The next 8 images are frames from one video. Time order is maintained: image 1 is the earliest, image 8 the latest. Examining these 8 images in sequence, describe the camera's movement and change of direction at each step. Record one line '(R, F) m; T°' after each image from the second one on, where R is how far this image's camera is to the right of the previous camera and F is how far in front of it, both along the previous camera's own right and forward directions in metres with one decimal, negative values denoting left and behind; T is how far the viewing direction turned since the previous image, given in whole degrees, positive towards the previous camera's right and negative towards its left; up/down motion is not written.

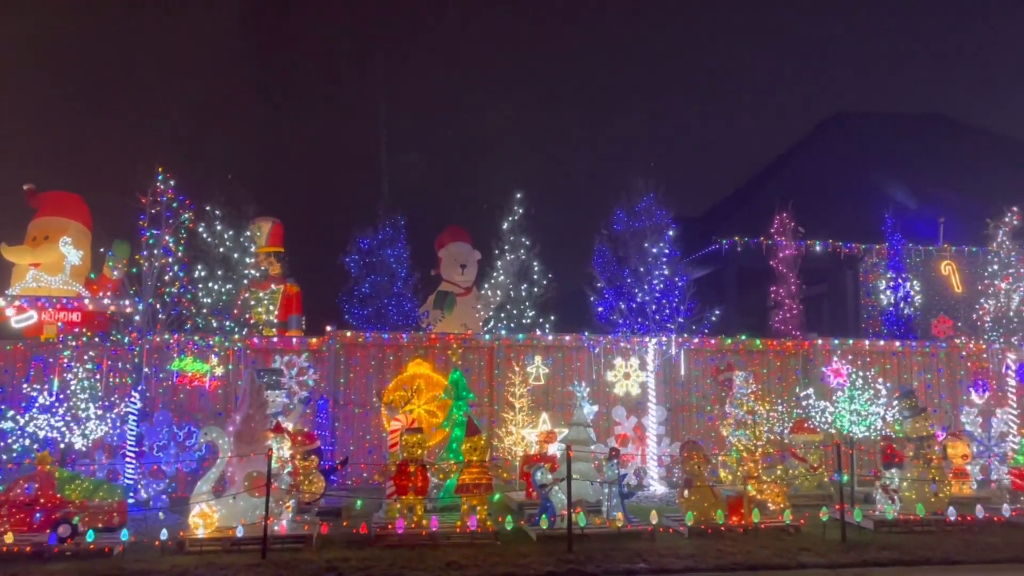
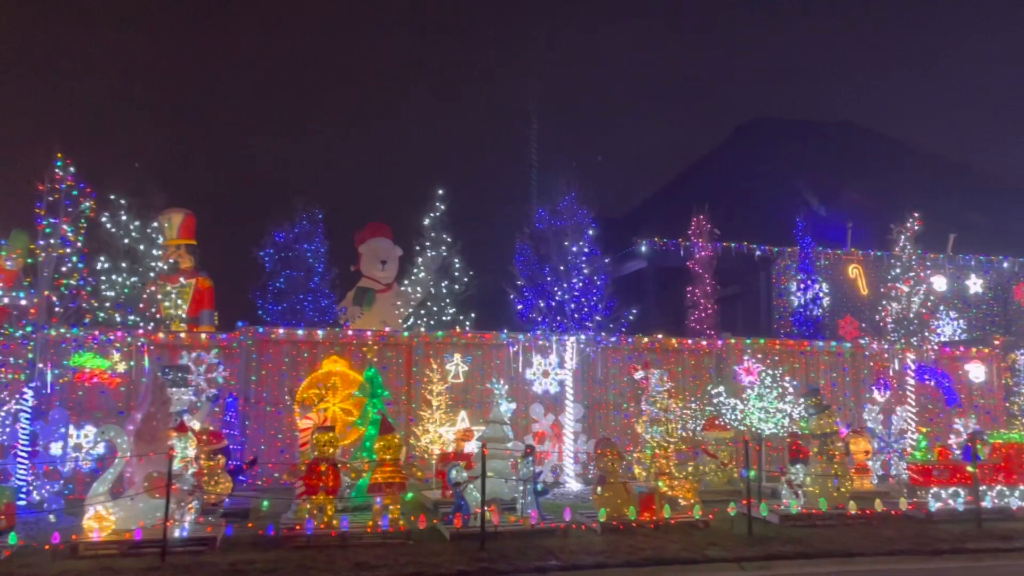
(+0.1, +0.1) m; +5°
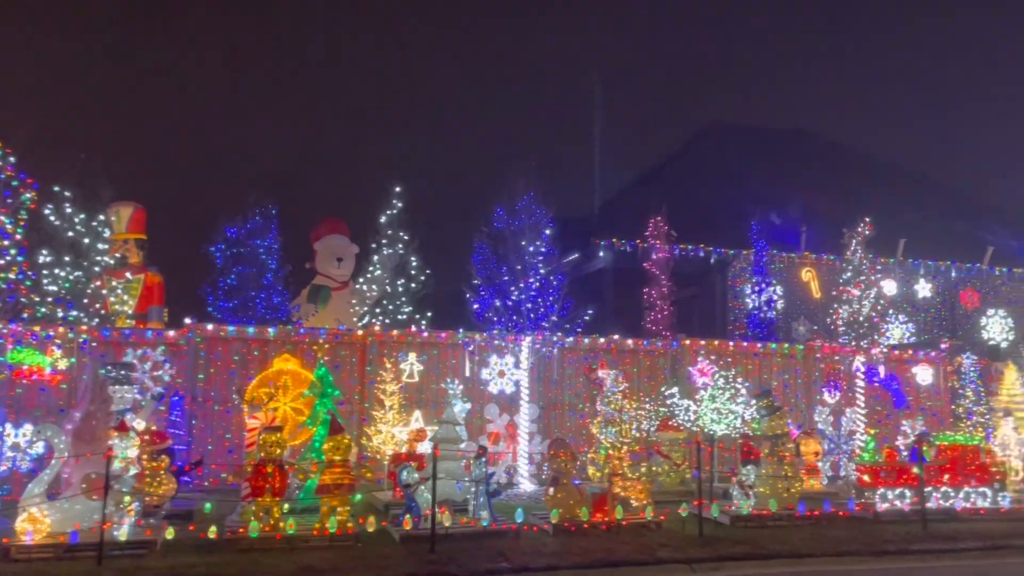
(+0.1, +0.1) m; +3°
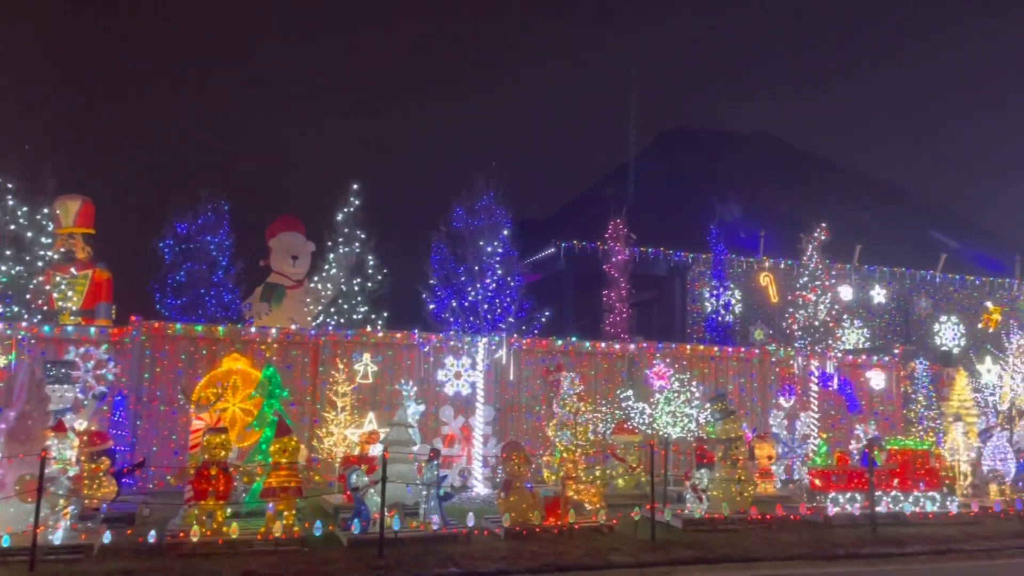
(+0.1, +0.1) m; +2°
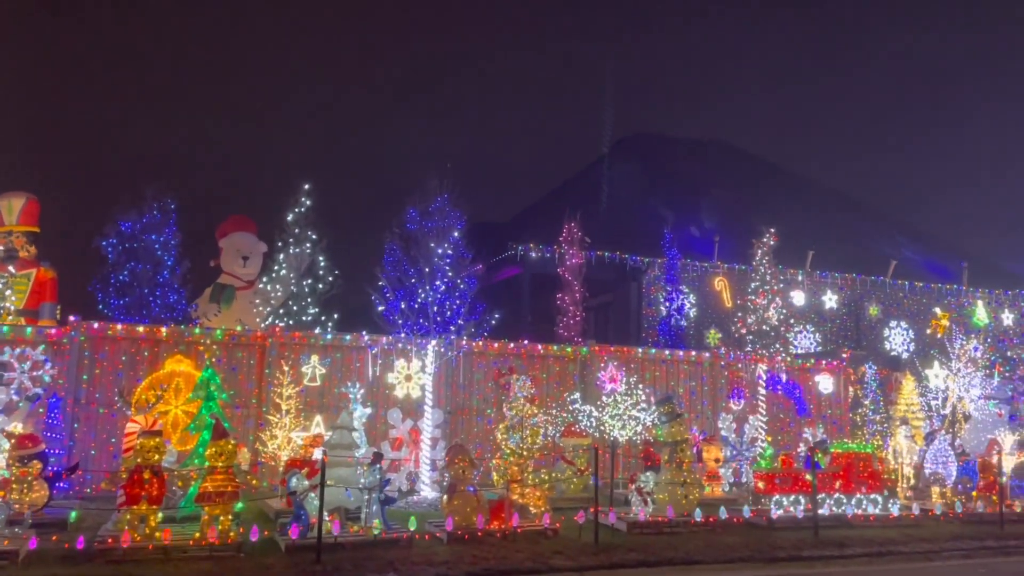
(+0.3, 0.0) m; +2°
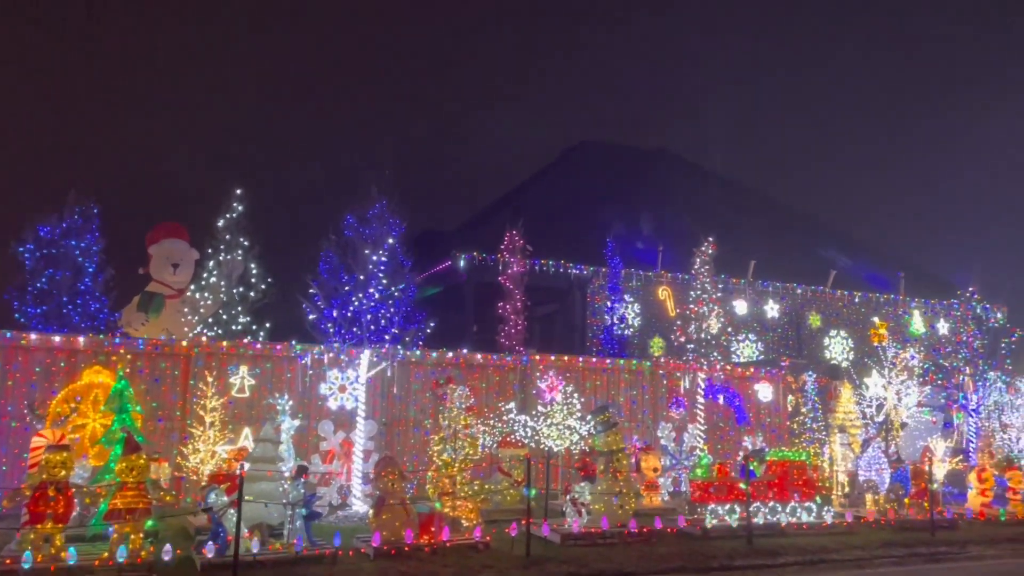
(+0.3, +0.2) m; +3°
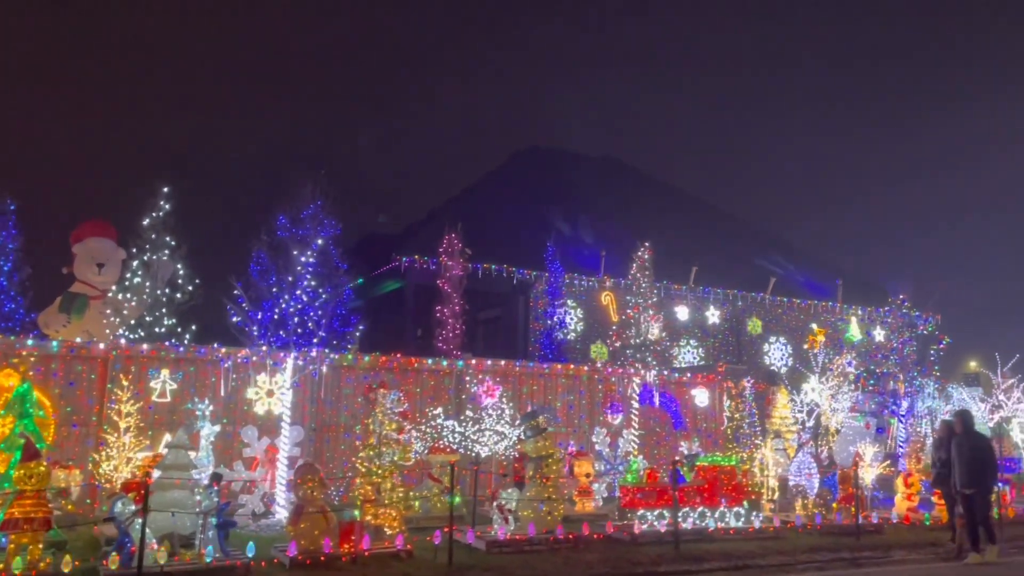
(+0.4, +0.1) m; +3°
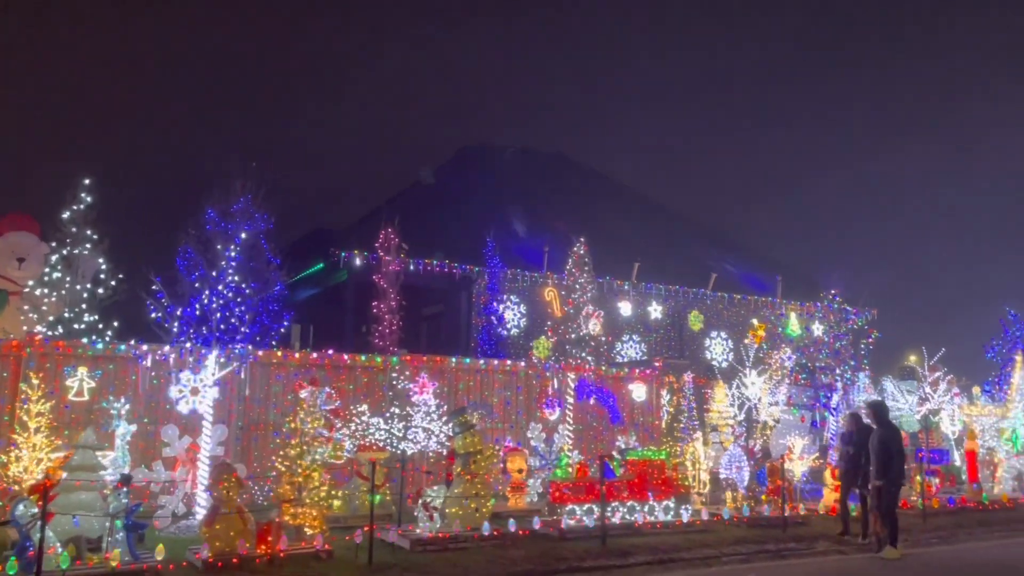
(+0.5, +0.1) m; +3°
